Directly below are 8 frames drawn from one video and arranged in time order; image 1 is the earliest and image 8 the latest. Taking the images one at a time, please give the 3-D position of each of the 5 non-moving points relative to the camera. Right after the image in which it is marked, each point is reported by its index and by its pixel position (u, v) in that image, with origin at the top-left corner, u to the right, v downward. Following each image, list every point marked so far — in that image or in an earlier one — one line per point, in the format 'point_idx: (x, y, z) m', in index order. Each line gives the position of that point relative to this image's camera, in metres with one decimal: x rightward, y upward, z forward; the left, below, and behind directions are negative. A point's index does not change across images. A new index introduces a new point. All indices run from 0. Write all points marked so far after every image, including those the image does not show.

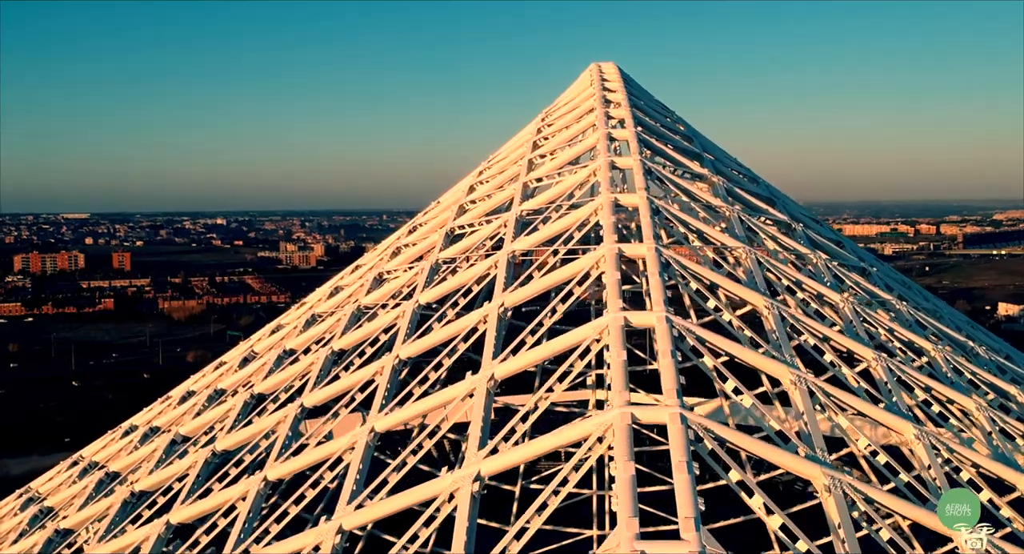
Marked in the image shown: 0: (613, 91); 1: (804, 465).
0: (+1.3, +2.2, +10.5) m
1: (+1.4, -0.9, +4.1) m
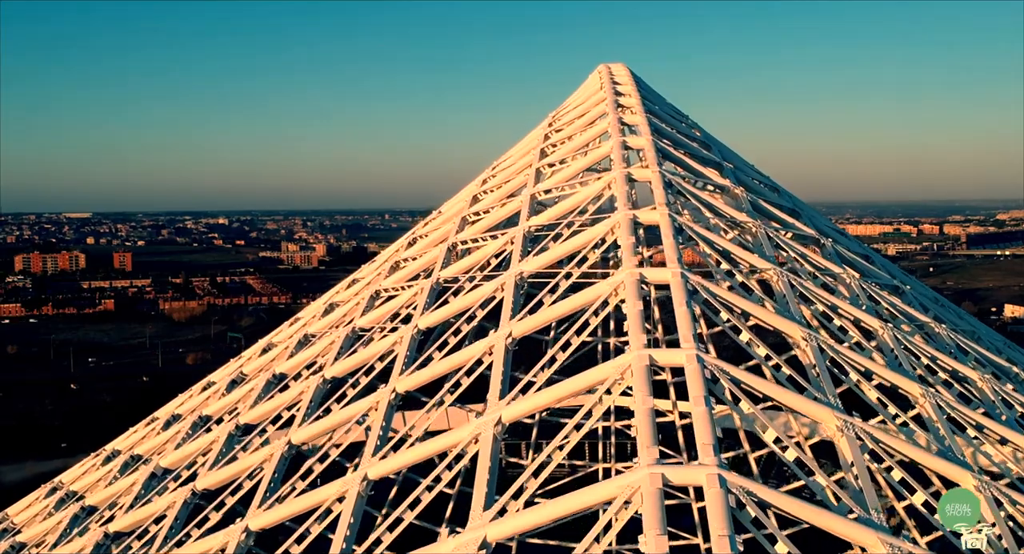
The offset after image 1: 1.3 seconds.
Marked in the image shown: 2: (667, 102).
0: (+1.3, +2.0, +10.0) m
1: (+1.4, -1.0, +3.7) m
2: (+1.9, +2.2, +10.9) m
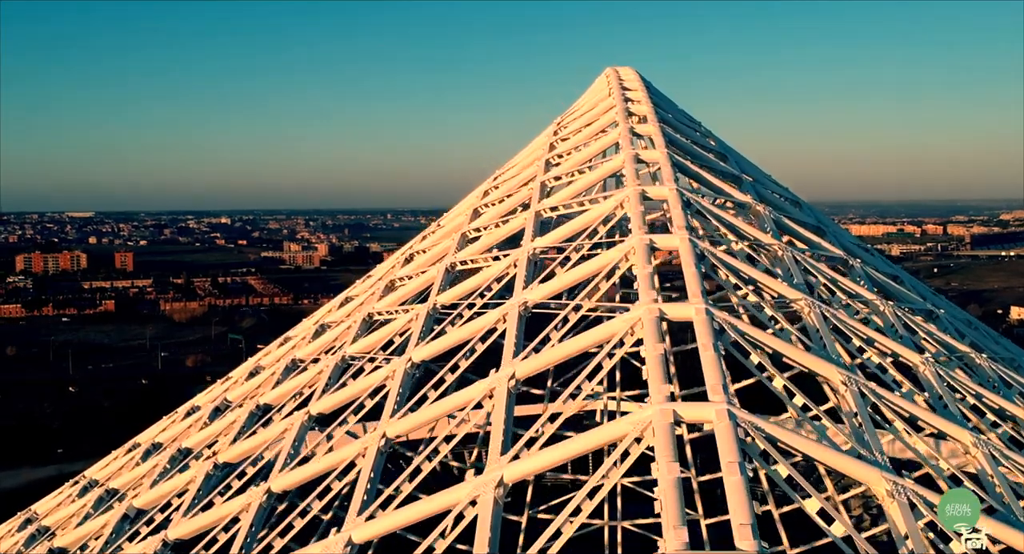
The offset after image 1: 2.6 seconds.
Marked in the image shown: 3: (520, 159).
0: (+1.4, +1.9, +9.6) m
1: (+1.5, -1.2, +3.2) m
2: (+2.0, +2.0, +10.5) m
3: (+0.1, +1.4, +10.4) m
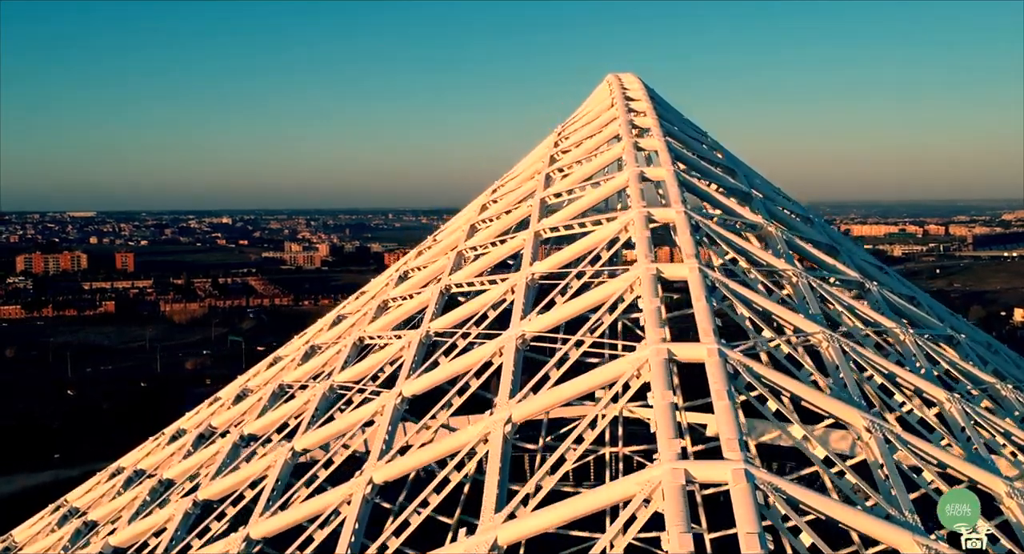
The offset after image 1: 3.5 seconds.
0: (+1.4, +1.8, +9.3) m
1: (+1.4, -1.3, +3.0) m
2: (+2.0, +1.9, +10.2) m
3: (+0.1, +1.2, +10.2) m
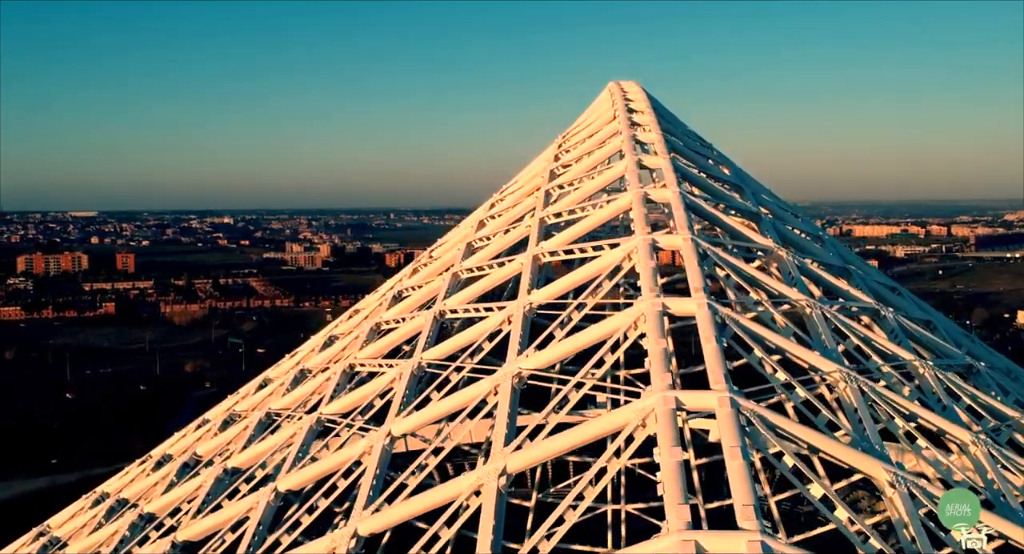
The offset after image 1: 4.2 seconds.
0: (+1.4, +1.6, +9.1) m
1: (+1.4, -1.5, +2.7) m
2: (+2.0, +1.7, +10.0) m
3: (+0.1, +1.1, +9.9) m
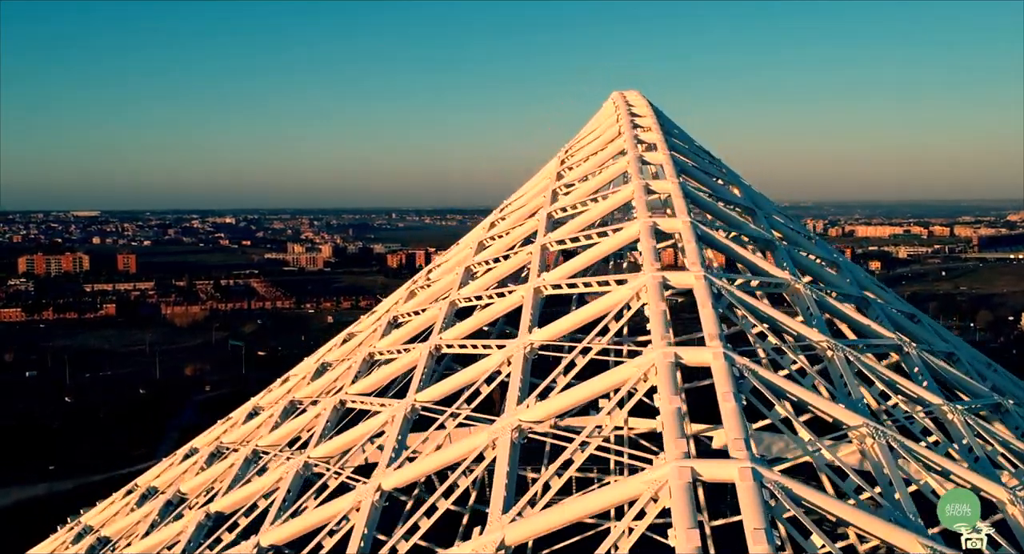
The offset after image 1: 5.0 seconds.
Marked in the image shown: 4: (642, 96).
0: (+1.4, +1.4, +8.8) m
1: (+1.4, -1.6, +2.4) m
2: (+2.0, +1.6, +9.7) m
3: (+0.1, +0.9, +9.7) m
4: (+1.5, +2.2, +10.3) m
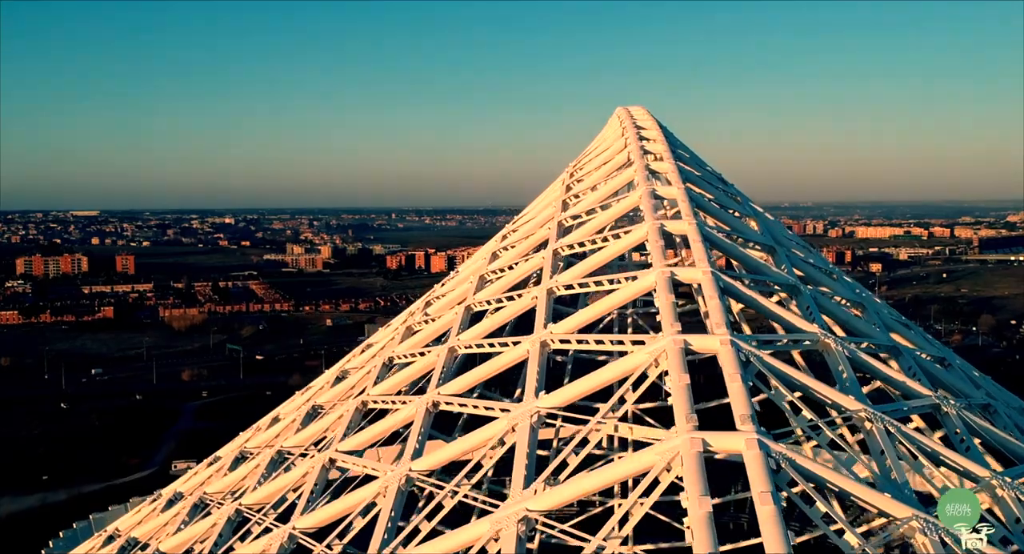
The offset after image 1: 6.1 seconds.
0: (+1.4, +1.2, +8.5) m
1: (+1.4, -1.9, +2.1) m
2: (+2.0, +1.3, +9.3) m
3: (+0.1, +0.7, +9.3) m
4: (+1.6, +1.9, +10.0) m
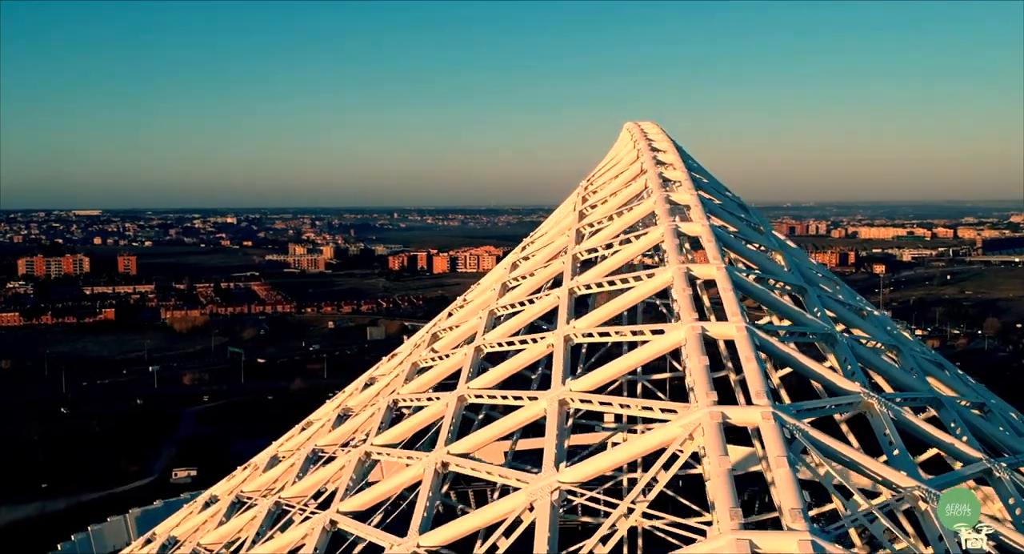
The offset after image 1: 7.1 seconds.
0: (+1.5, +1.0, +8.1) m
1: (+1.5, -2.1, +1.8) m
2: (+2.1, +1.1, +9.0) m
3: (+0.2, +0.4, +9.0) m
4: (+1.6, +1.7, +9.6) m
